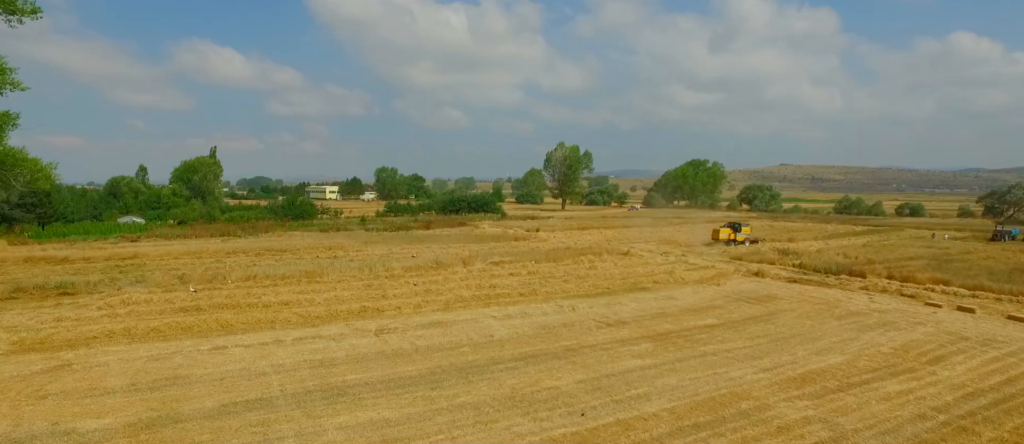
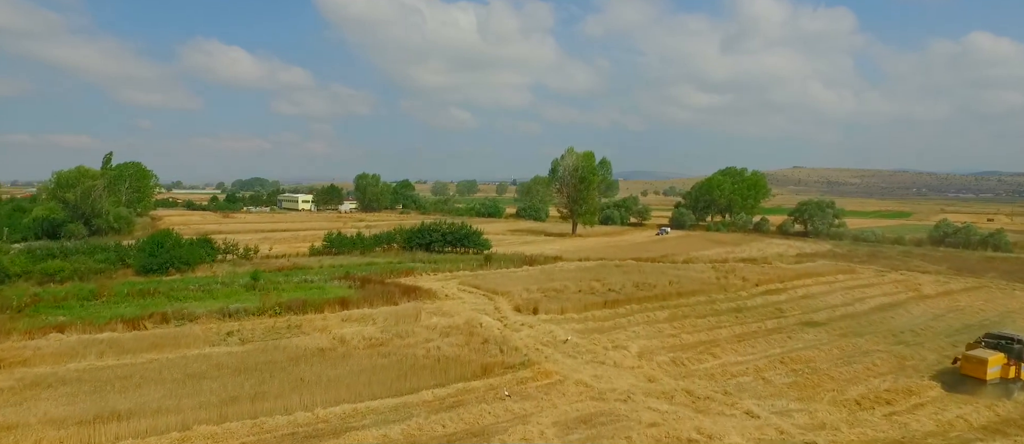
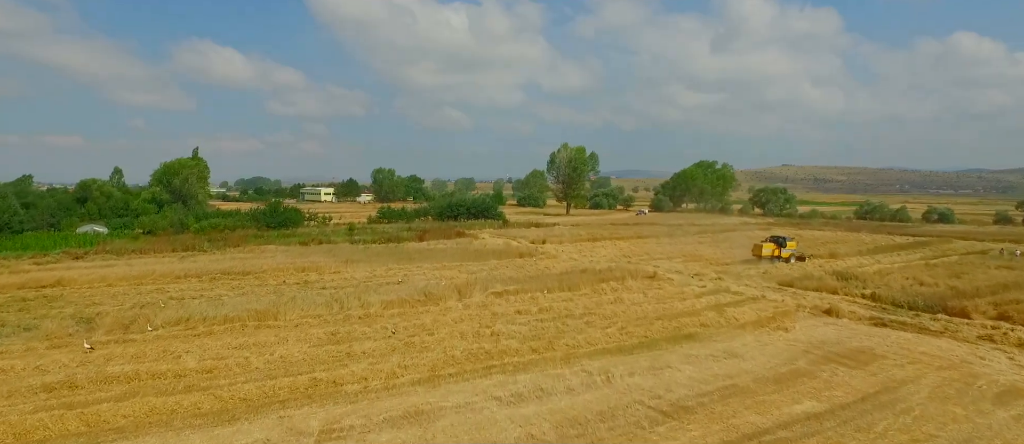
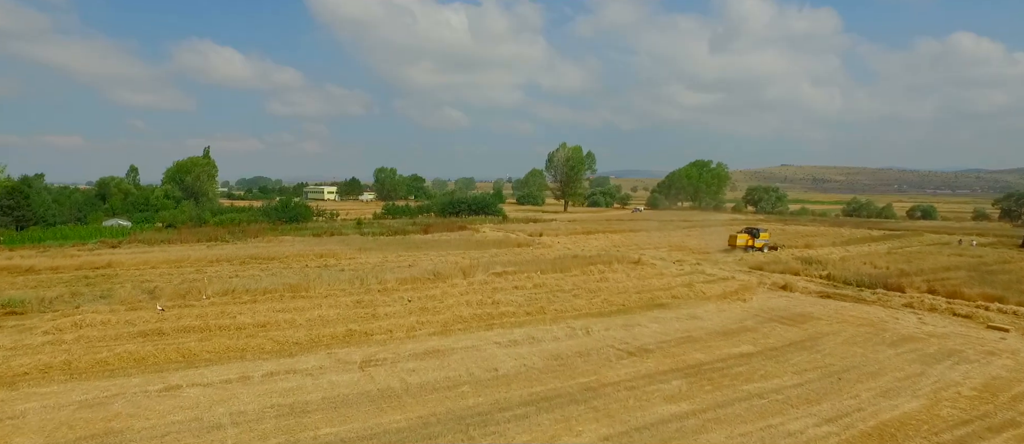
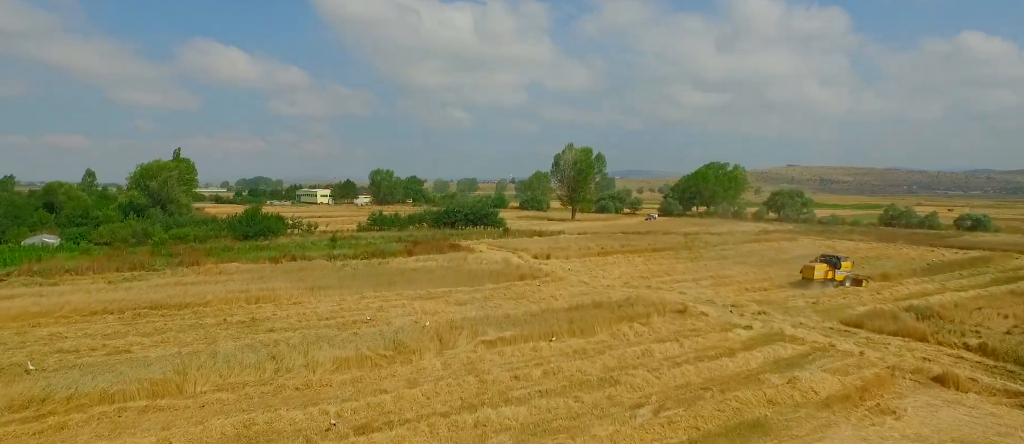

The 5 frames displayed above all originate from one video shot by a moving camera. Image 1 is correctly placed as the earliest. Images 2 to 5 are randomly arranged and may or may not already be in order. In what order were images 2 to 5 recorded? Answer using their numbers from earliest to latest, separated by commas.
4, 3, 5, 2
